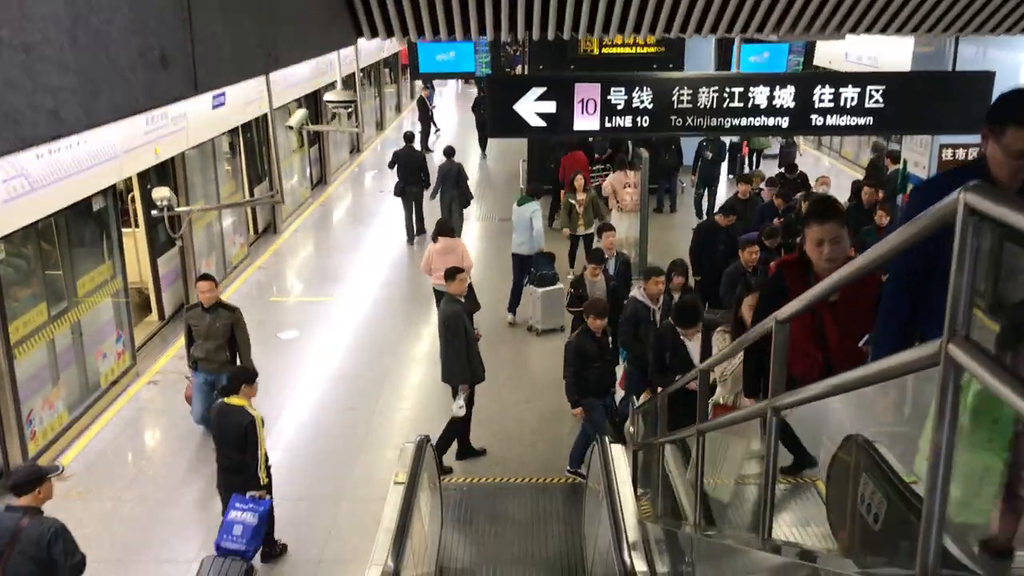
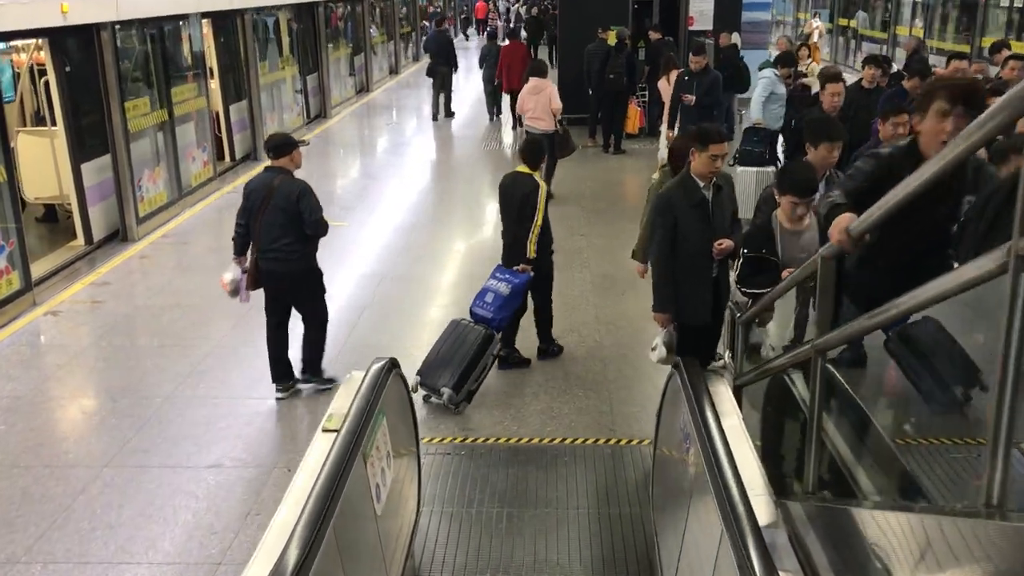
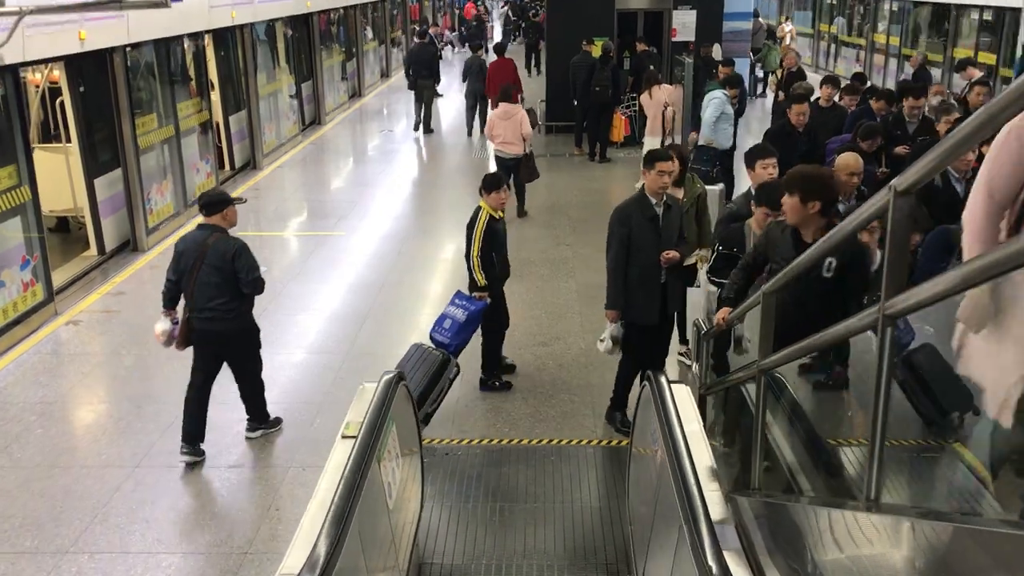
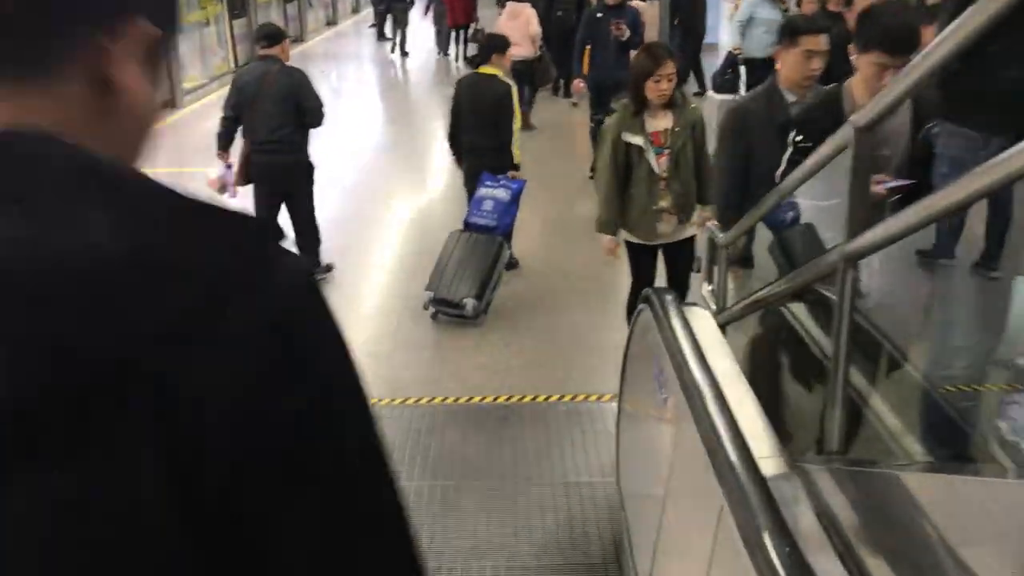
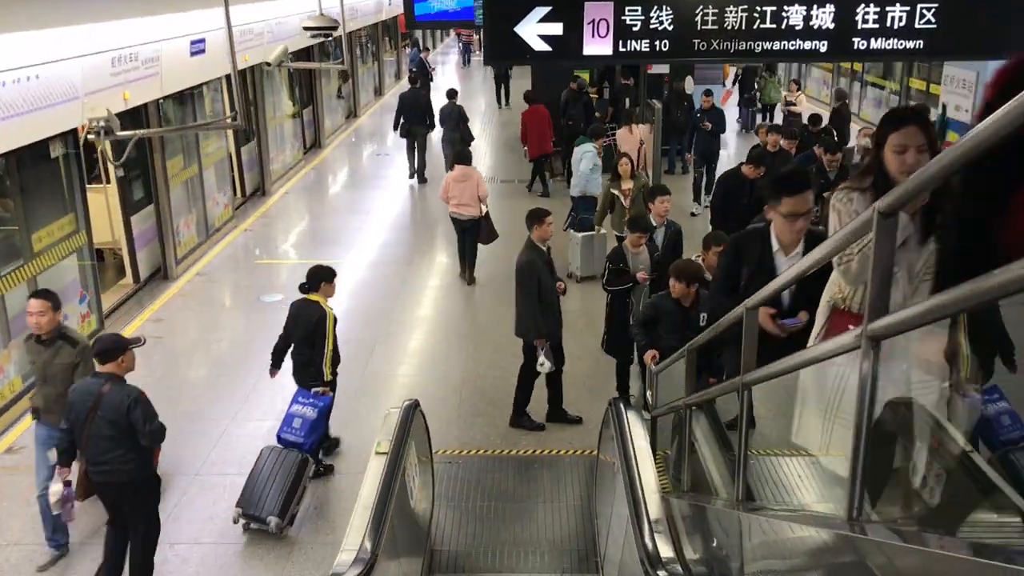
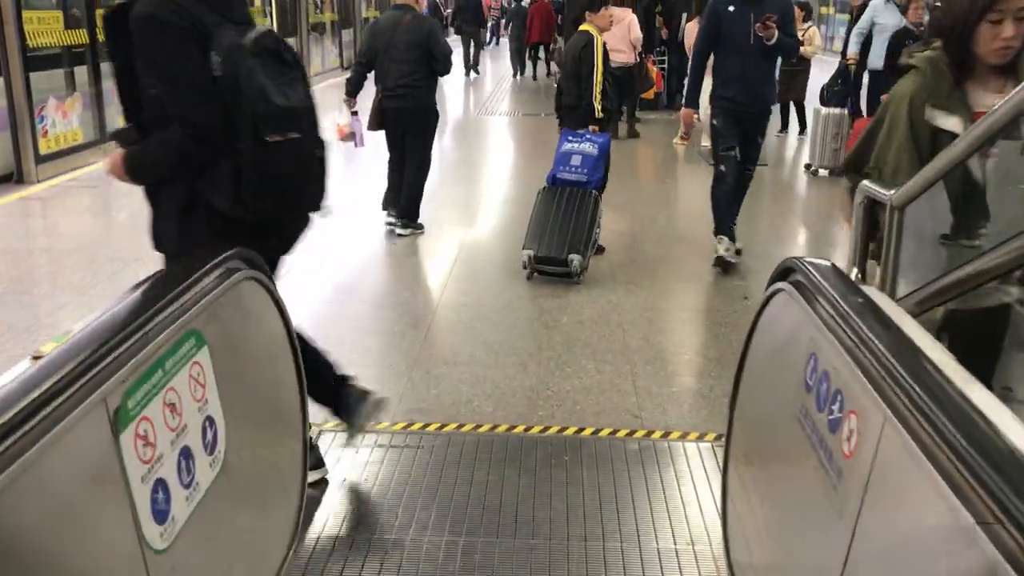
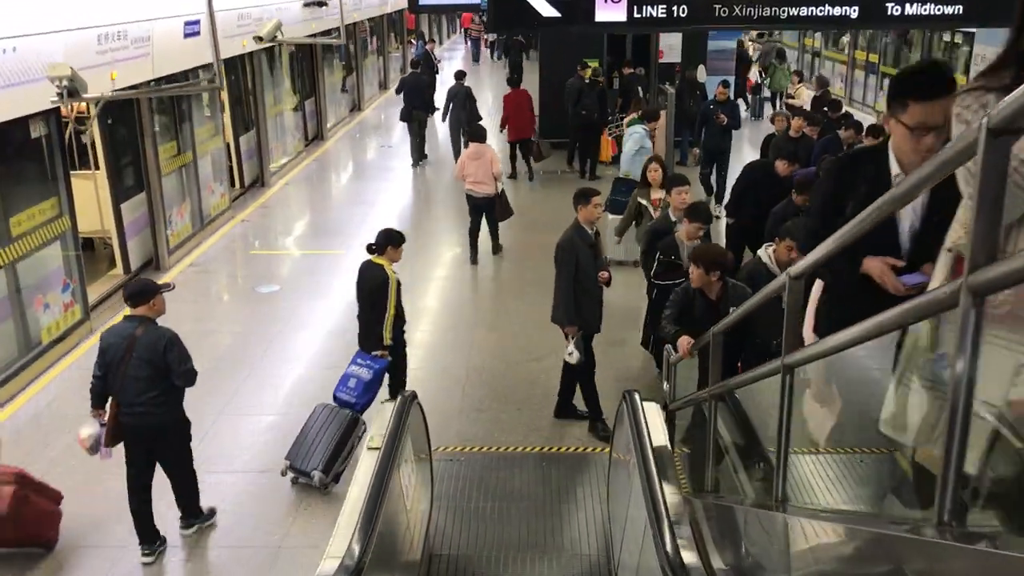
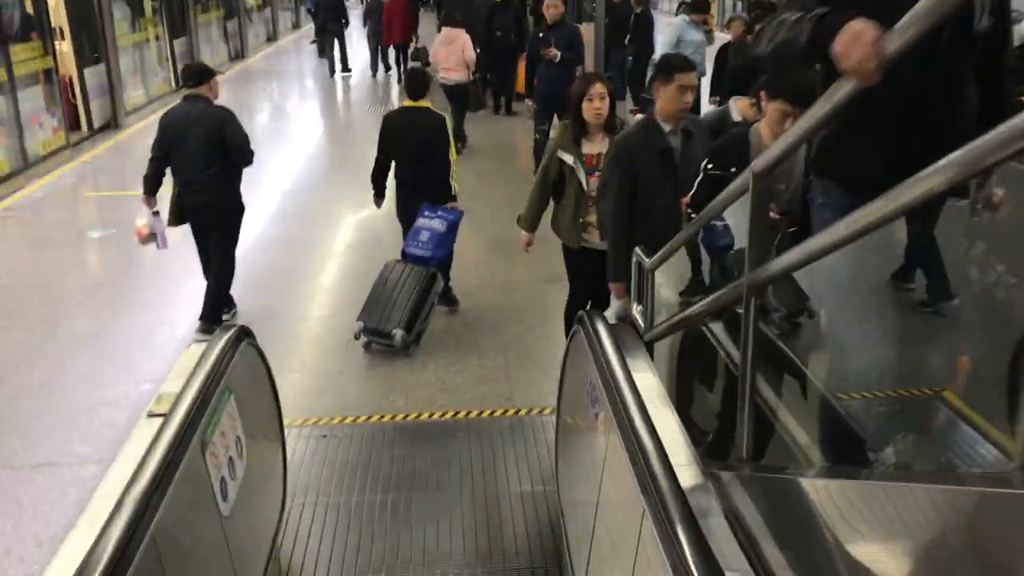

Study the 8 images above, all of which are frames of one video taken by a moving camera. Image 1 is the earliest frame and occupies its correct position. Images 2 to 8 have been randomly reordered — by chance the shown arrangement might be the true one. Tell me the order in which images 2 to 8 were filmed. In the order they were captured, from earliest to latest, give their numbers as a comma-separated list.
5, 7, 3, 2, 8, 4, 6
